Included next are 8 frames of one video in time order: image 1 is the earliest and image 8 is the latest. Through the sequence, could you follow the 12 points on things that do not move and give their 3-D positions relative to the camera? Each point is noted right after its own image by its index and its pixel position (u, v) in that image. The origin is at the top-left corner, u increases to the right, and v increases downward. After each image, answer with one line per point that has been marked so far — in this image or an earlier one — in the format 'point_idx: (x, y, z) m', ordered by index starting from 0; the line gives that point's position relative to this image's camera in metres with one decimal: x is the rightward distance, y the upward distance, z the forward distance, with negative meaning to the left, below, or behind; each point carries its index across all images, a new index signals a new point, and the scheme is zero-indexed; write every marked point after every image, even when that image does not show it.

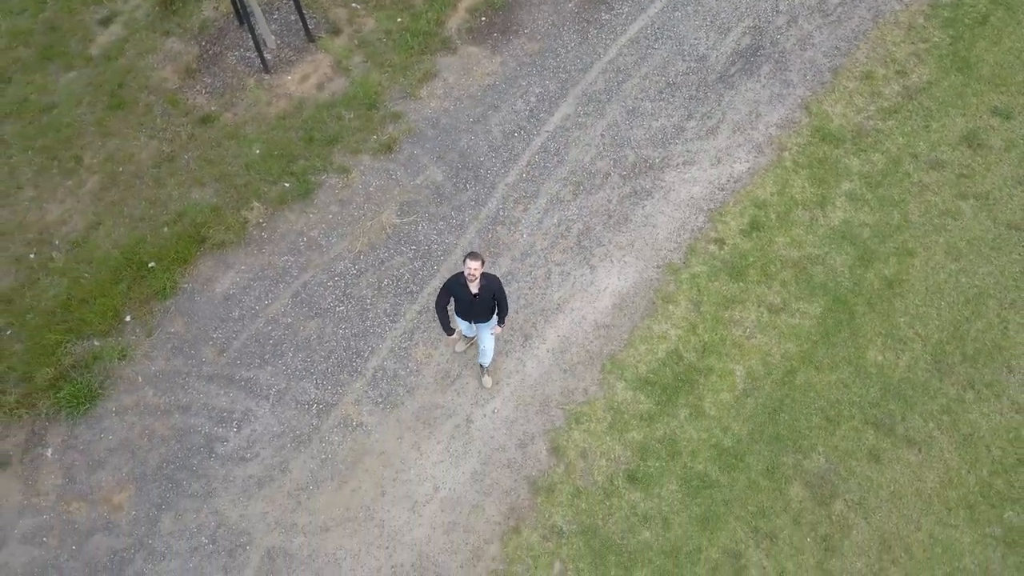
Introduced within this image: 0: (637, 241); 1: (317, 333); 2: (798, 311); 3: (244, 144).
0: (+1.5, +0.6, +7.6) m
1: (-2.4, -0.5, +7.6) m
2: (+3.2, -0.3, +7.0) m
3: (-3.7, +2.0, +8.7) m
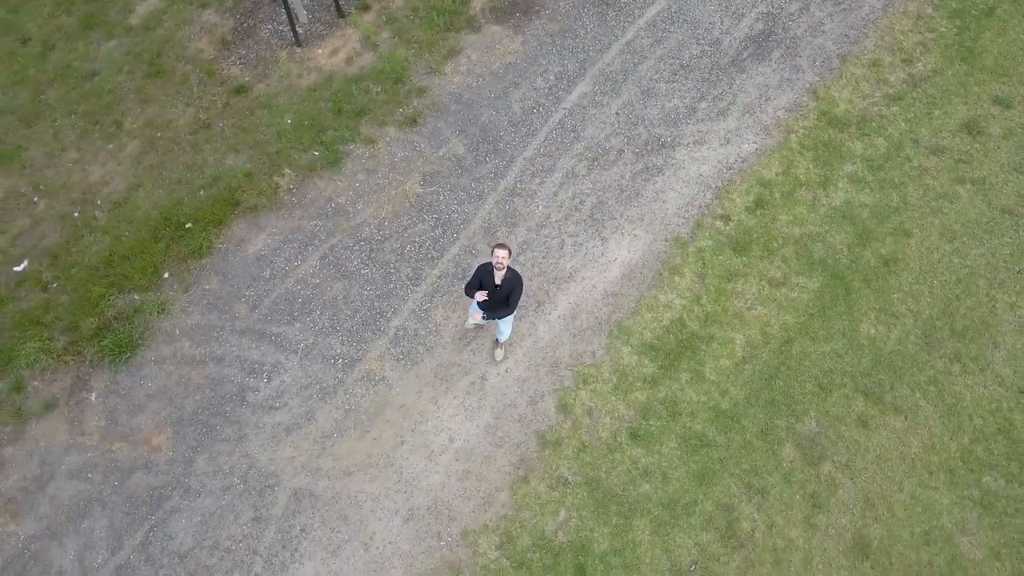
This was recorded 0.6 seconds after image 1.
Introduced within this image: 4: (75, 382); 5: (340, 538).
0: (+1.7, +0.9, +8.0) m
1: (-2.2, -0.1, +8.1) m
2: (+3.4, 0.0, +7.4) m
3: (-3.5, +2.6, +9.2) m
4: (-5.6, -1.2, +7.9) m
5: (-1.9, -2.7, +6.8) m
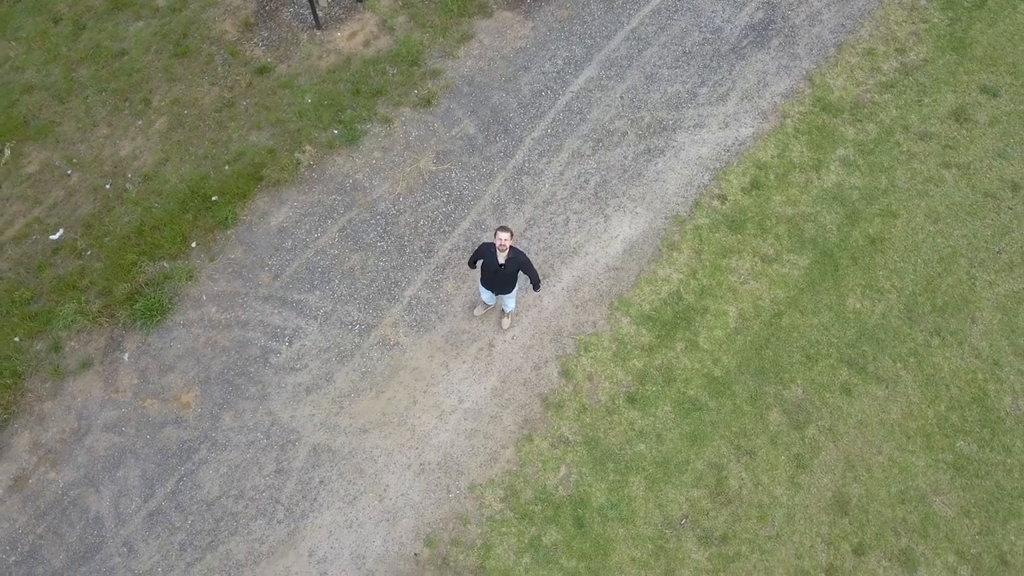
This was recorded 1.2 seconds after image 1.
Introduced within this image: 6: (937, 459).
0: (+1.8, +1.3, +8.4) m
1: (-2.1, +0.3, +8.6) m
2: (+3.5, +0.3, +7.9) m
3: (-3.3, +3.0, +9.6) m
4: (-5.5, -0.7, +8.5) m
5: (-1.9, -2.4, +7.4) m
6: (+4.7, -1.9, +6.9) m
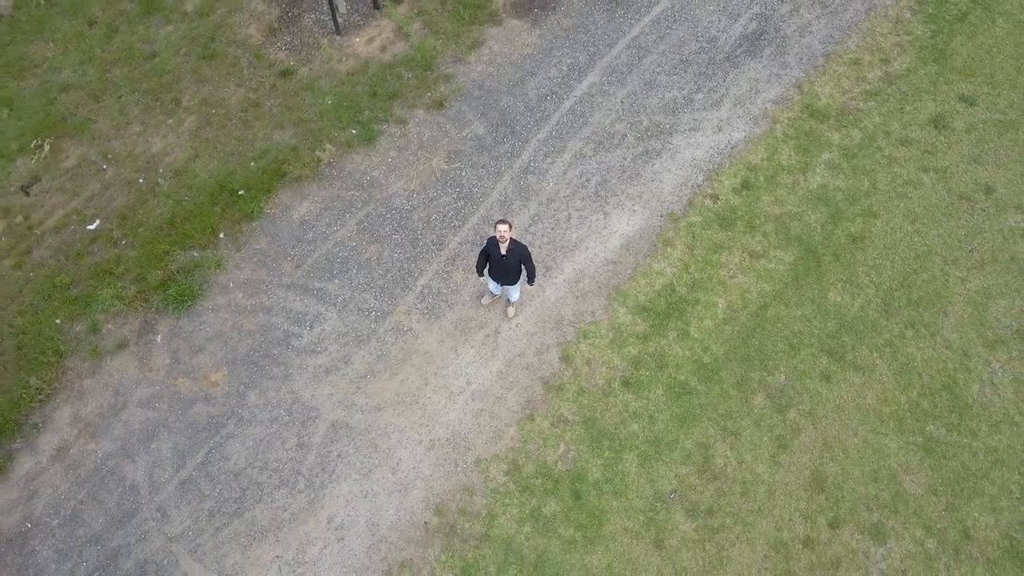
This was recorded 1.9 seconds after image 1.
0: (+1.9, +1.4, +9.0) m
1: (-2.0, +0.5, +9.2) m
2: (+3.6, +0.4, +8.4) m
3: (-3.2, +3.2, +10.3) m
4: (-5.4, -0.5, +9.2) m
5: (-1.8, -2.2, +8.0) m
6: (+4.8, -1.8, +7.5) m
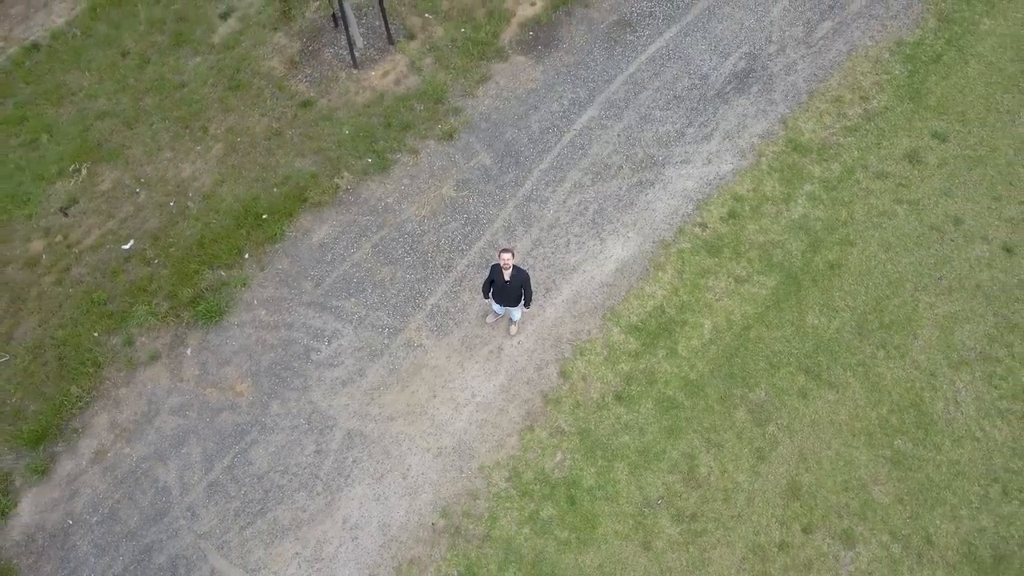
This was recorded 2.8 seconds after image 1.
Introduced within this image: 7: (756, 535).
0: (+2.0, +1.0, +9.7) m
1: (-2.0, +0.2, +9.9) m
2: (+3.6, +0.1, +9.1) m
3: (-3.1, +2.9, +11.0) m
4: (-5.4, -0.8, +9.9) m
5: (-1.8, -2.5, +8.7) m
6: (+4.8, -2.2, +8.2) m
7: (+3.1, -3.1, +7.9) m
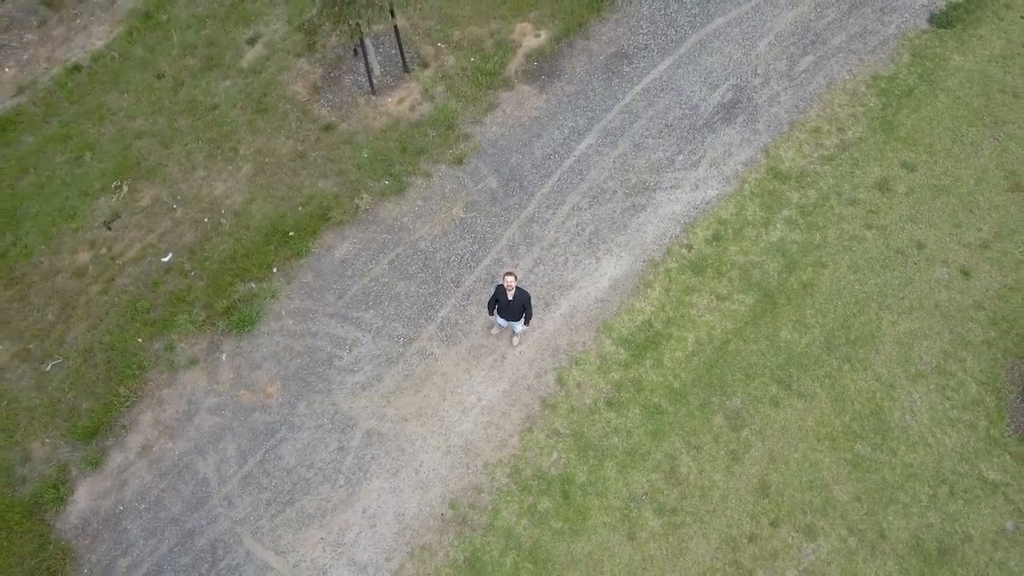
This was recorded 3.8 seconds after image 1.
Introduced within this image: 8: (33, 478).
0: (+2.0, +0.8, +10.6) m
1: (-1.9, 0.0, +11.0) m
2: (+3.6, -0.2, +10.0) m
3: (-3.0, +2.7, +12.0) m
4: (-5.3, -1.0, +11.1) m
5: (-1.8, -2.8, +9.8) m
6: (+4.8, -2.5, +9.1) m
7: (+3.1, -3.4, +8.9) m
8: (-7.8, -3.1, +10.1) m
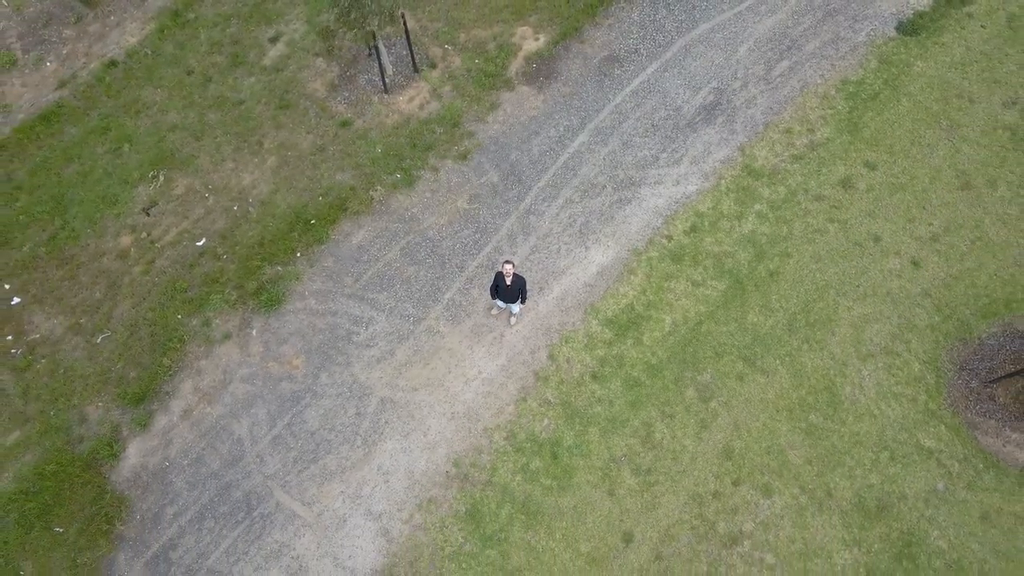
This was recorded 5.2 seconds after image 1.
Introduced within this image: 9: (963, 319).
0: (+2.0, +1.1, +11.8) m
1: (-1.9, +0.3, +12.2) m
2: (+3.6, 0.0, +11.2) m
3: (-3.0, +3.0, +13.2) m
4: (-5.4, -0.7, +12.4) m
5: (-1.9, -2.5, +11.2) m
6: (+4.7, -2.3, +10.4) m
7: (+3.0, -3.2, +10.2) m
8: (-7.8, -2.8, +11.6) m
9: (+7.7, -0.5, +10.6) m
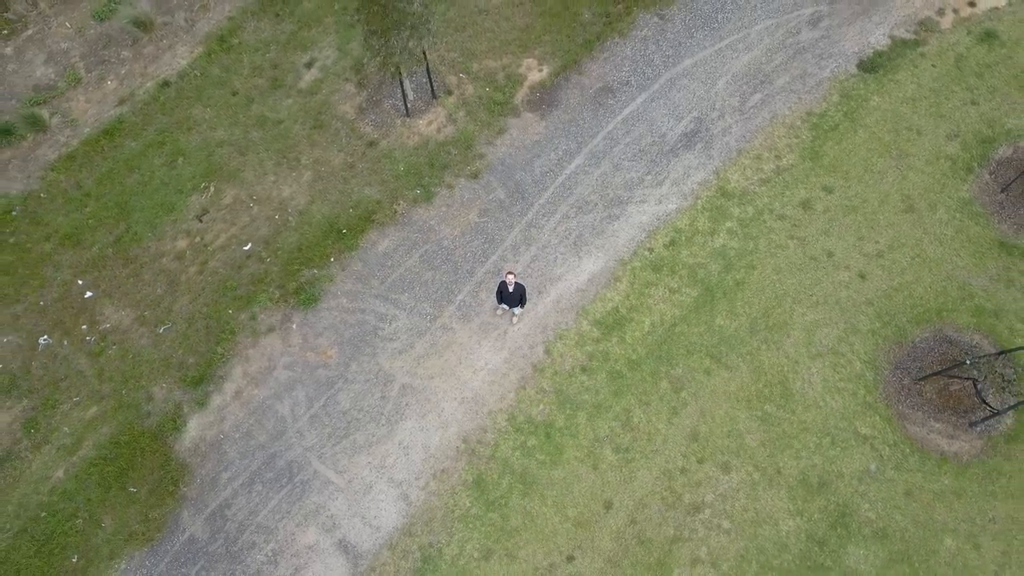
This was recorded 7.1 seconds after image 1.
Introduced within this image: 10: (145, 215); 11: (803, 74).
0: (+2.1, +1.0, +13.6) m
1: (-1.9, +0.2, +14.2) m
2: (+3.6, -0.1, +13.0) m
3: (-2.9, +3.0, +15.1) m
4: (-5.3, -0.7, +14.5) m
5: (-1.9, -2.6, +13.2) m
6: (+4.7, -2.5, +12.2) m
7: (+3.0, -3.4, +12.2) m
8: (-7.8, -2.8, +13.8) m
9: (+7.7, -0.7, +12.3) m
10: (-9.3, +1.8, +15.8) m
11: (+6.6, +4.9, +14.0) m
